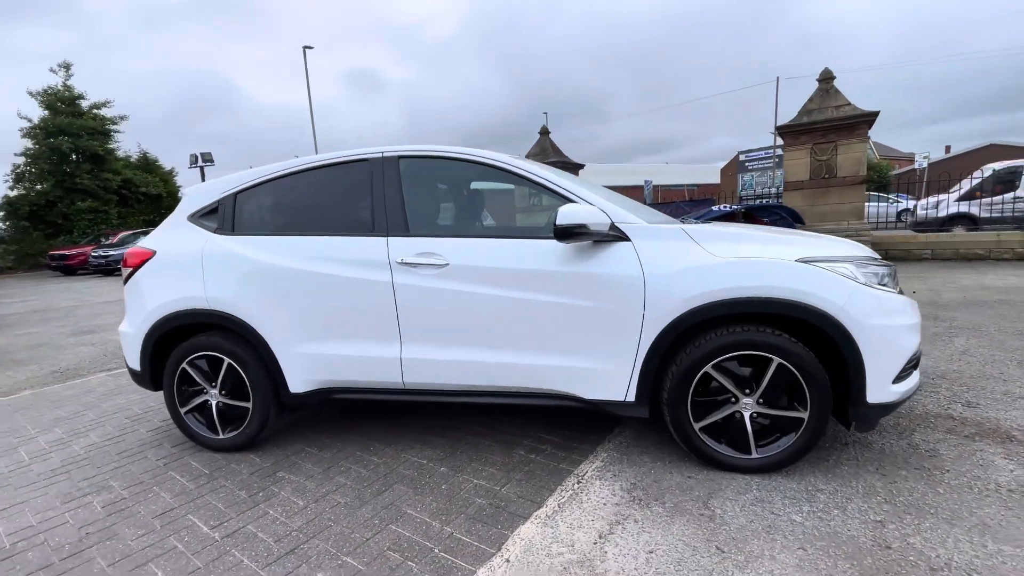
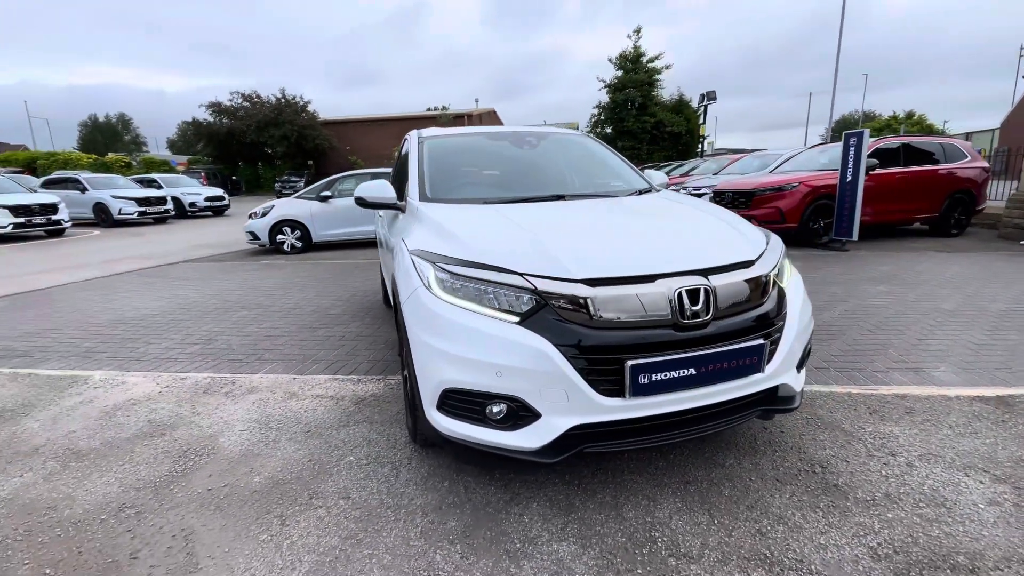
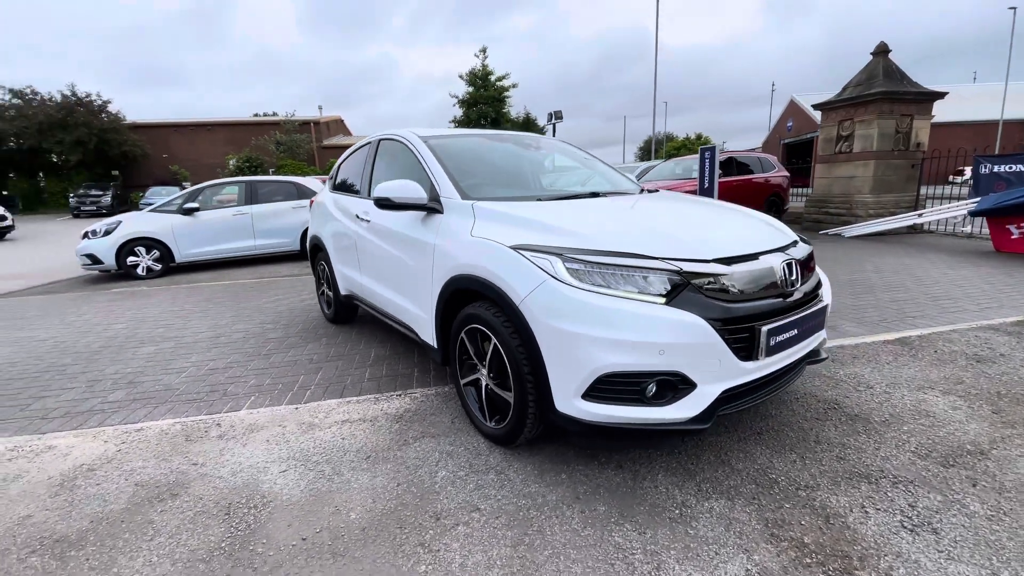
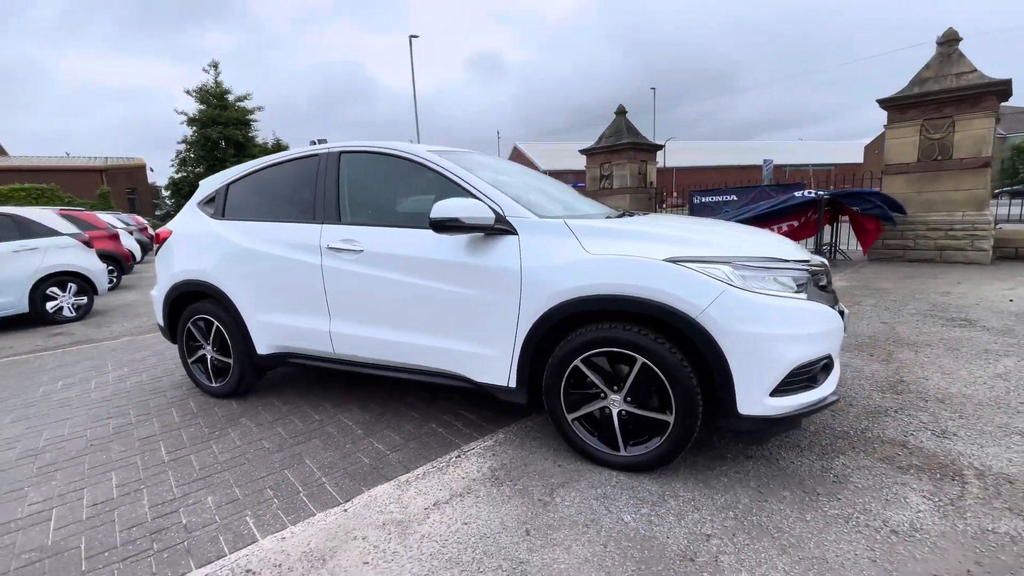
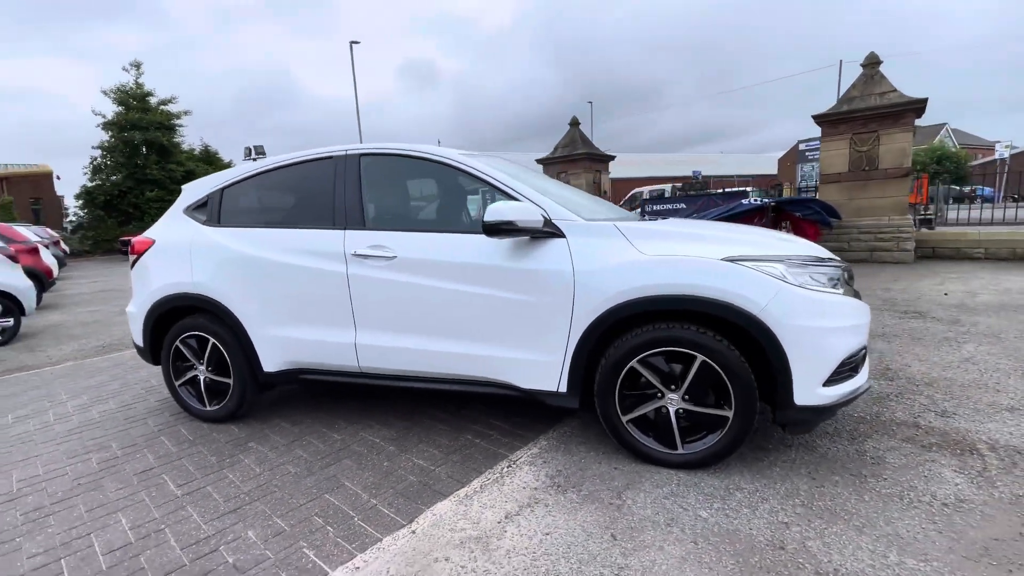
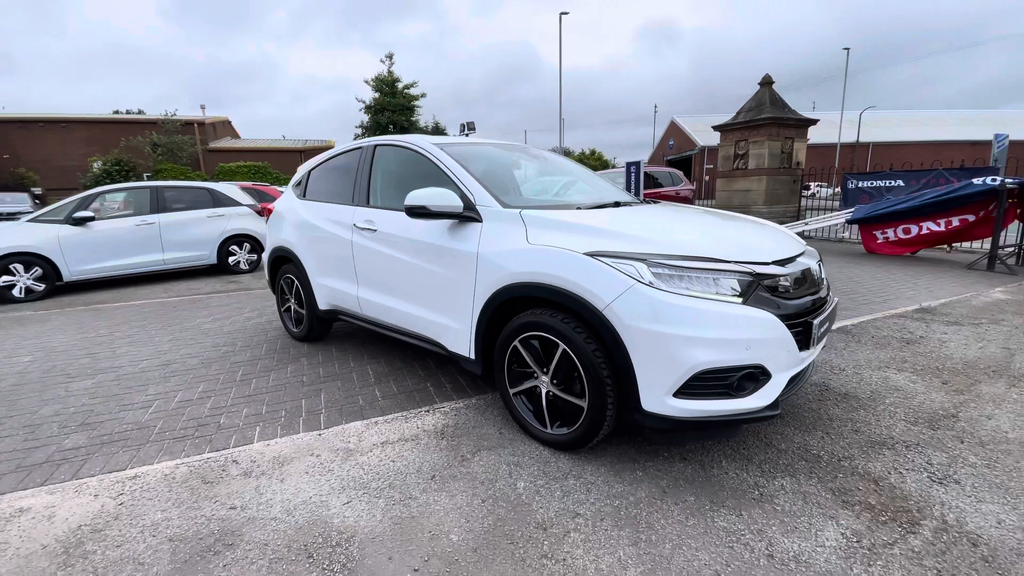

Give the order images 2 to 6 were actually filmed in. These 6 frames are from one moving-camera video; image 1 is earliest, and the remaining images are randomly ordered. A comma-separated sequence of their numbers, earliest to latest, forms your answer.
5, 4, 6, 3, 2
